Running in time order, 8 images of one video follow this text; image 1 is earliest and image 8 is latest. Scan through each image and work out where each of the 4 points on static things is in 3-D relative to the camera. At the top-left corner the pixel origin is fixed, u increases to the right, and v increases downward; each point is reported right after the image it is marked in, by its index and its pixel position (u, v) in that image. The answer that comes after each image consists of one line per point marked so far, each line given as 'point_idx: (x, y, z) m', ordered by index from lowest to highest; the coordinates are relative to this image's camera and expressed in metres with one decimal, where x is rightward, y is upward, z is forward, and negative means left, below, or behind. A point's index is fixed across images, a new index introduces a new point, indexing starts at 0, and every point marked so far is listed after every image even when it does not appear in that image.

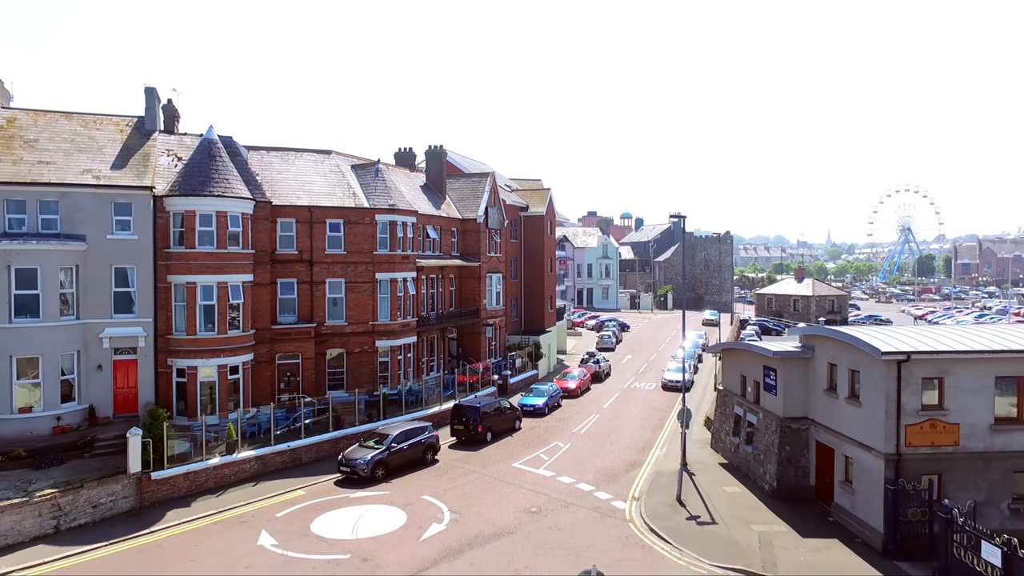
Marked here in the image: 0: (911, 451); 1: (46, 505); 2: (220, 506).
0: (+14.8, -6.0, +14.2) m
1: (-19.0, -8.8, +15.7) m
2: (-13.4, -10.0, +17.6) m
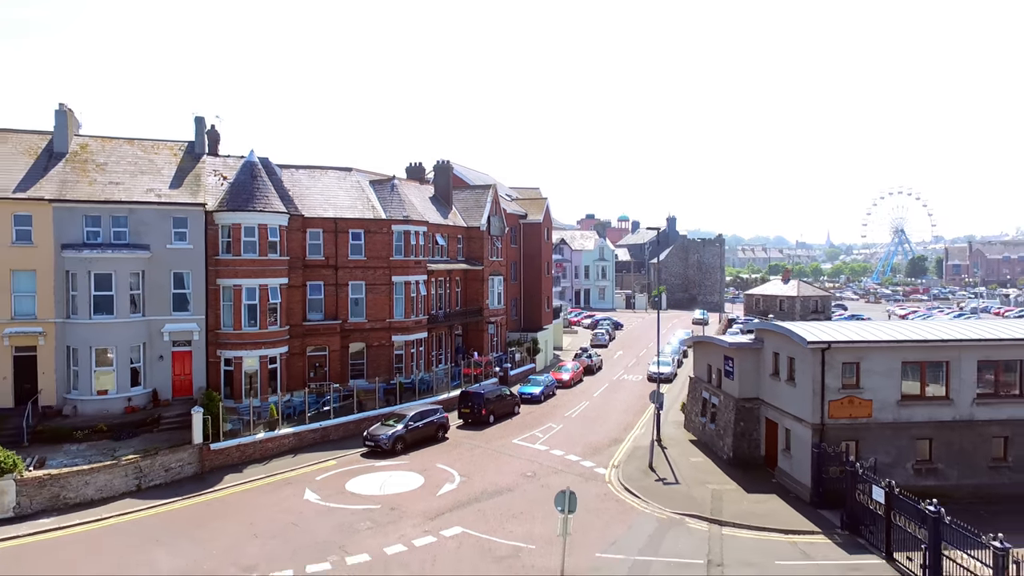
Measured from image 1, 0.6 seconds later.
0: (+14.8, -6.1, +17.6) m
1: (-19.0, -8.9, +19.2) m
2: (-13.4, -10.1, +21.1) m
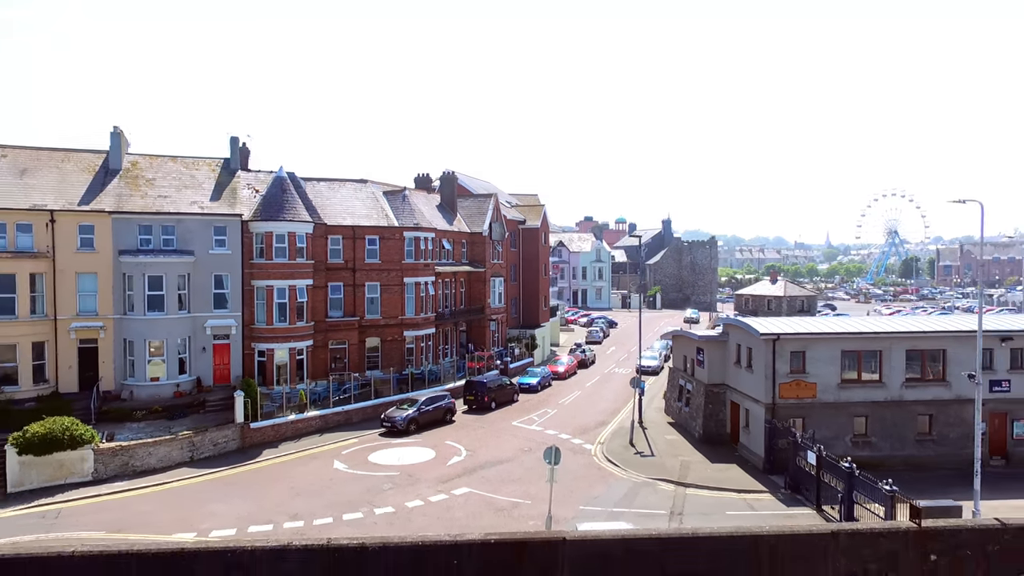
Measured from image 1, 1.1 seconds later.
0: (+14.7, -6.1, +20.8) m
1: (-19.1, -9.0, +22.5) m
2: (-13.5, -10.1, +24.3) m
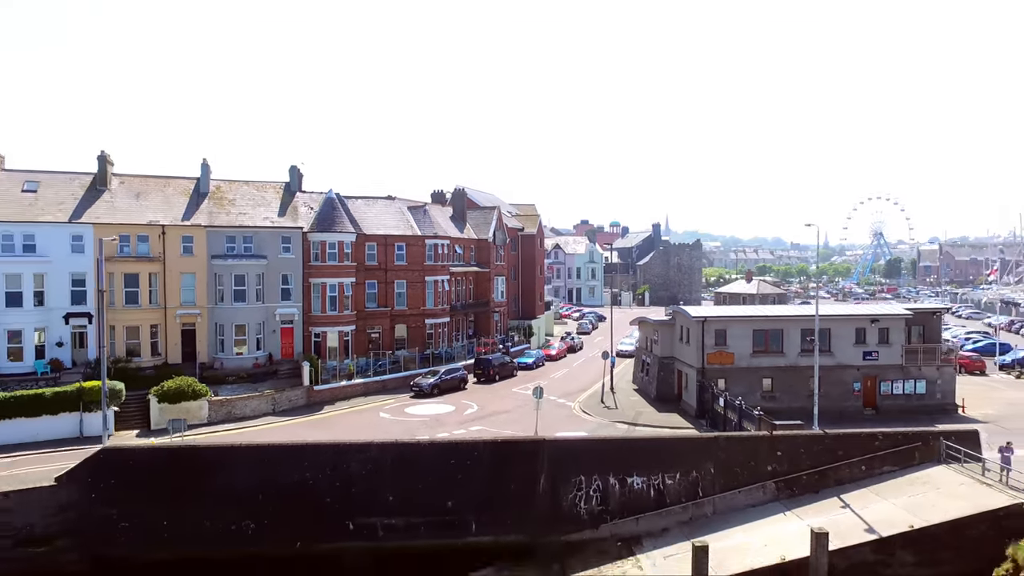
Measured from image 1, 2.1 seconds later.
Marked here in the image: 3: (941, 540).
0: (+14.7, -5.8, +28.6) m
1: (-19.1, -8.6, +30.3) m
2: (-13.5, -9.8, +32.2) m
3: (+19.5, -11.3, +17.3) m
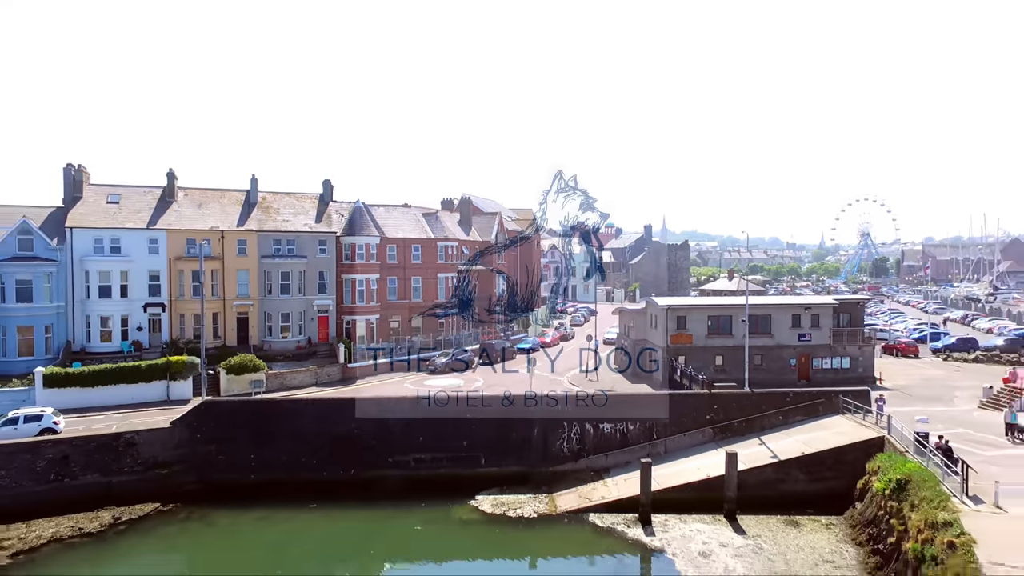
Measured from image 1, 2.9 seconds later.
0: (+14.7, -5.2, +35.2) m
1: (-19.1, -8.1, +36.9) m
2: (-13.5, -9.2, +38.8) m
3: (+19.4, -10.8, +23.9) m
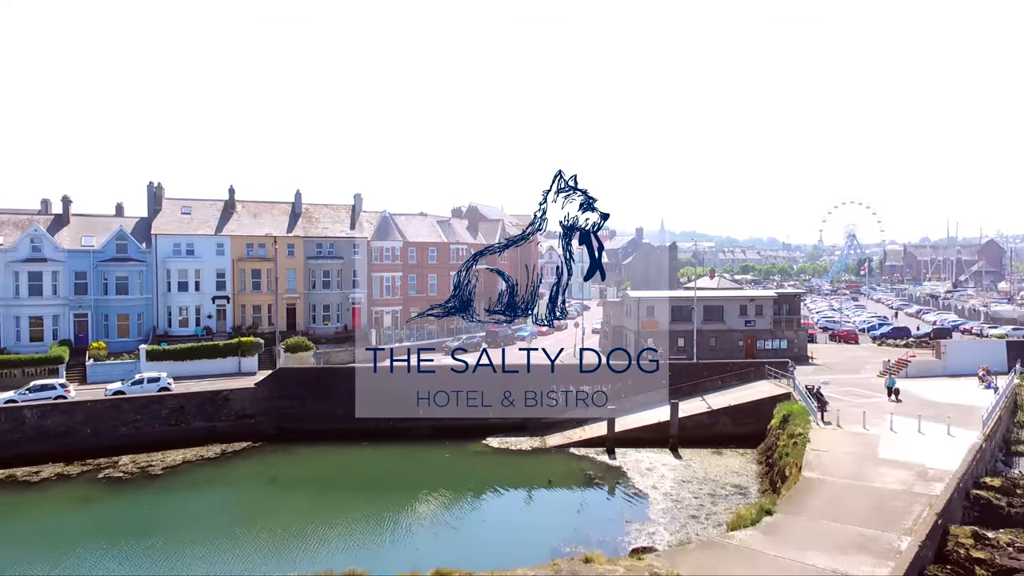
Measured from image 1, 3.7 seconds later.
0: (+14.8, -4.7, +43.6) m
1: (-19.0, -7.5, +45.3) m
2: (-13.3, -8.7, +47.2) m
3: (+19.6, -10.2, +32.2) m
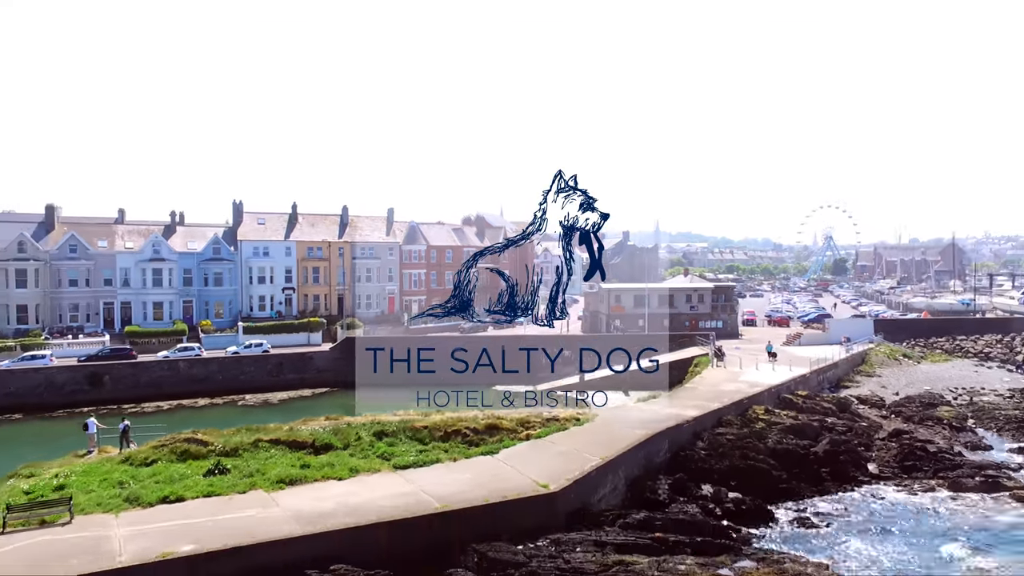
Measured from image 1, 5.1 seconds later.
0: (+15.0, -3.7, +57.4) m
1: (-18.8, -6.5, +59.1) m
2: (-13.2, -7.7, +61.0) m
3: (+19.7, -9.2, +46.0) m
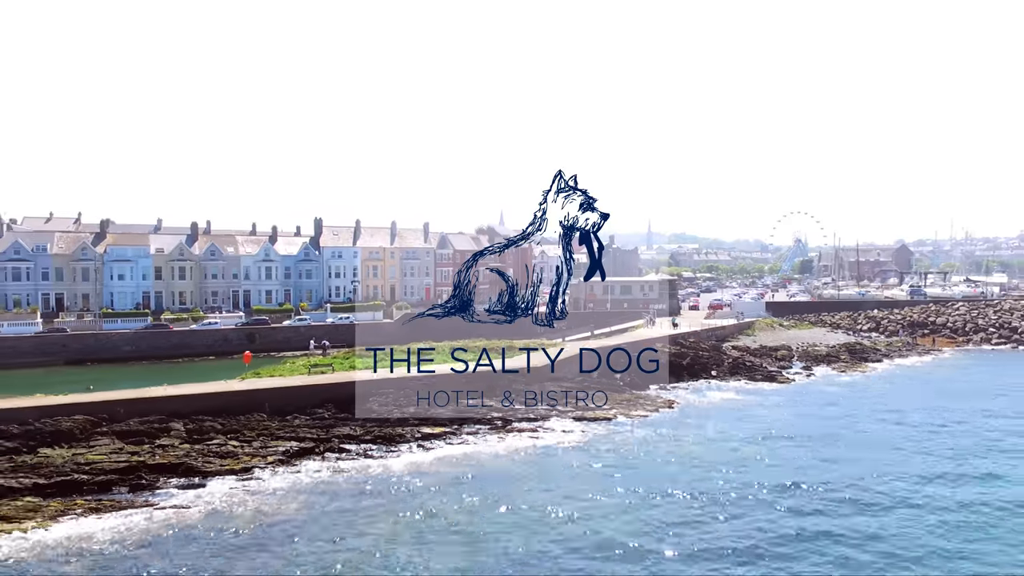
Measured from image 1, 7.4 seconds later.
0: (+16.0, -2.1, +80.5) m
1: (-17.8, -5.0, +82.2) m
2: (-12.2, -6.1, +84.0) m
3: (+20.7, -7.7, +69.1) m
